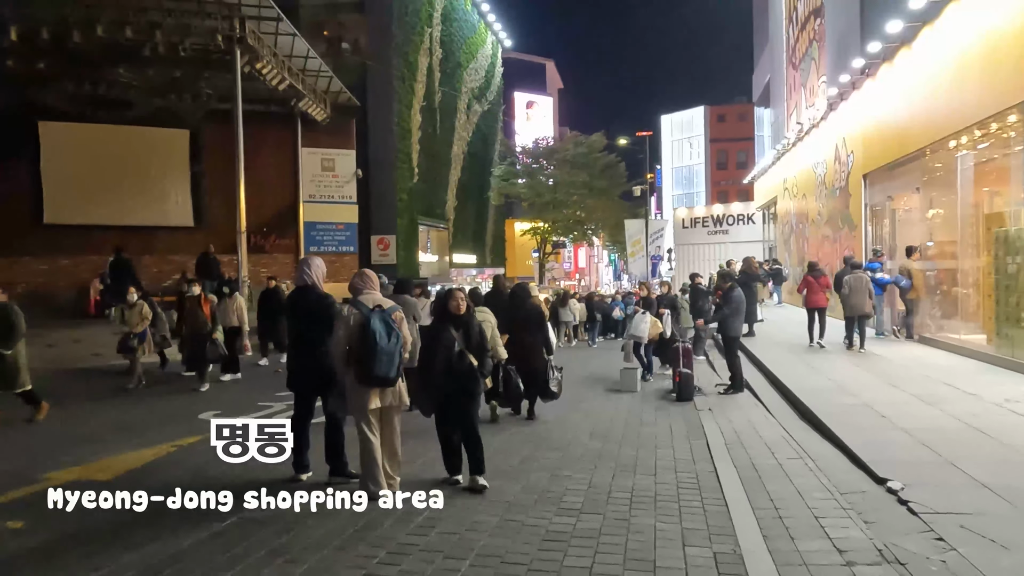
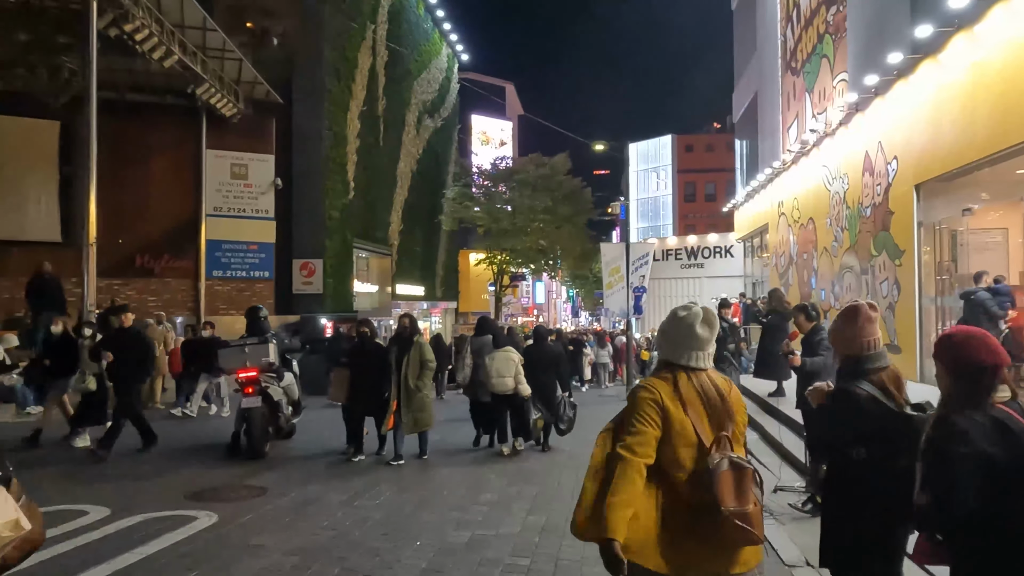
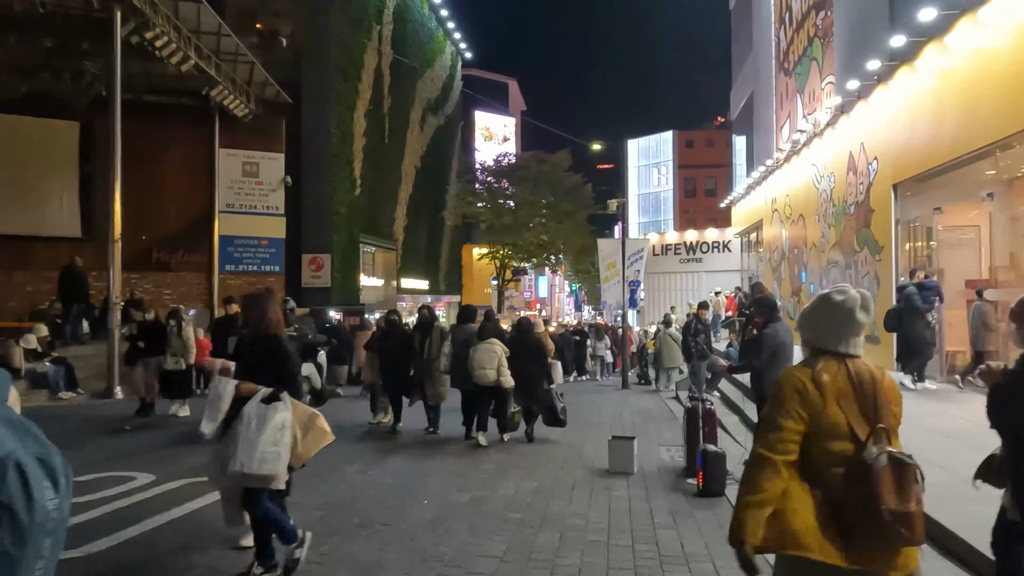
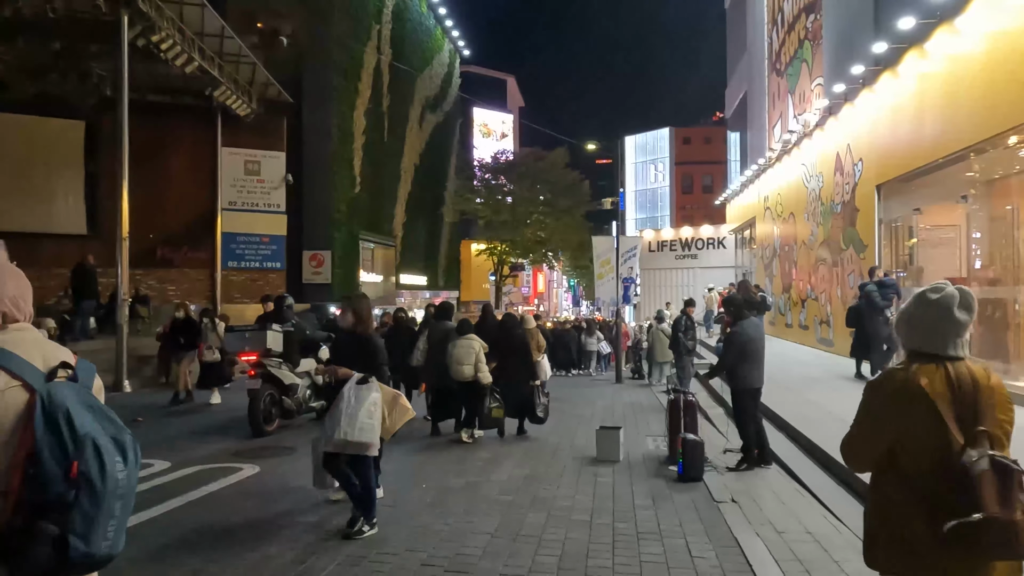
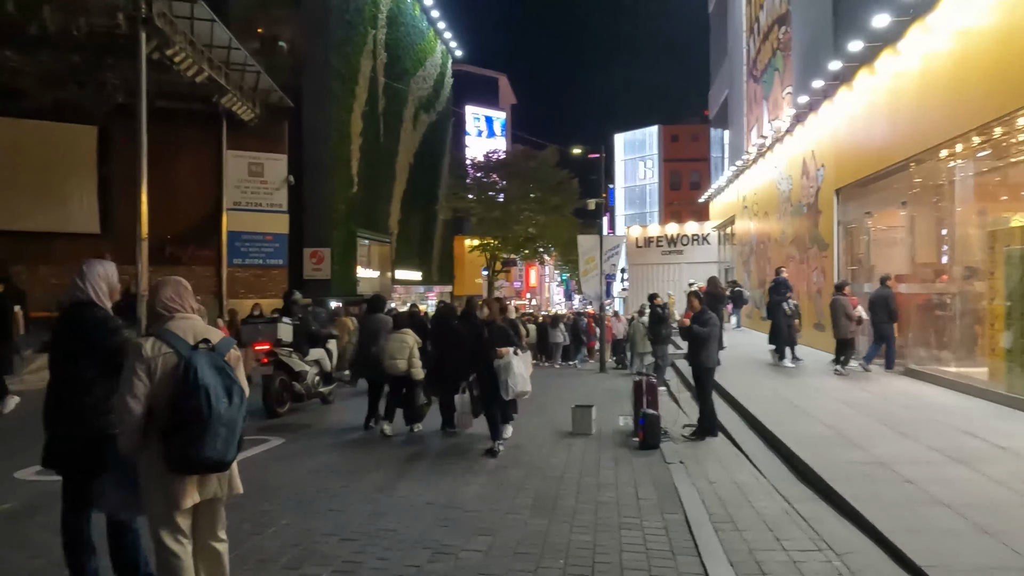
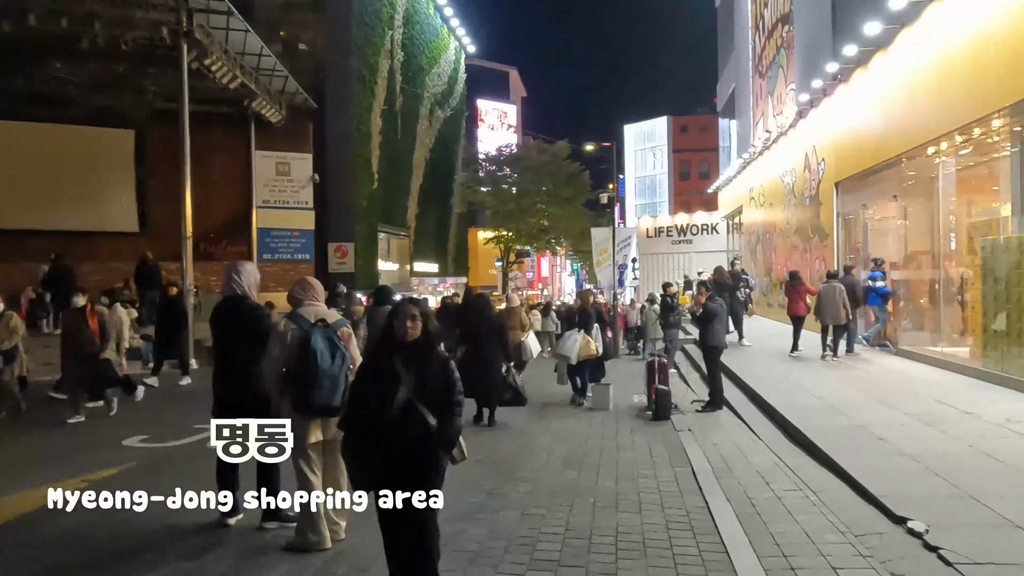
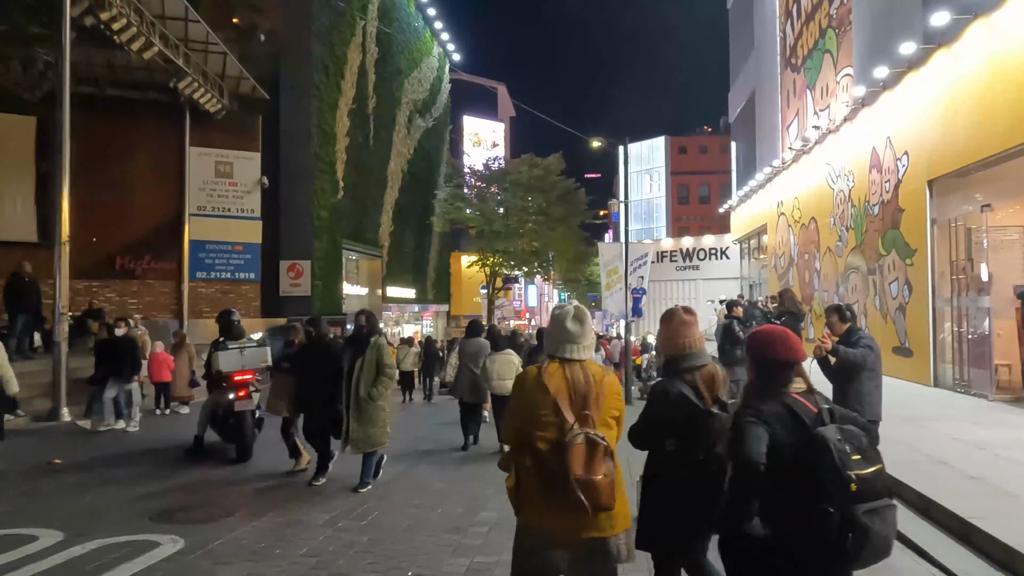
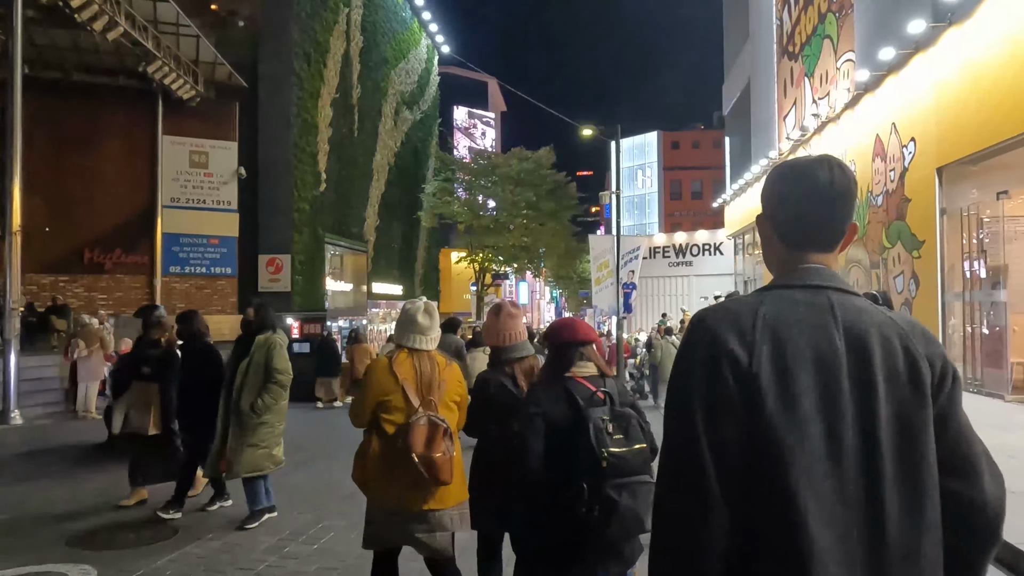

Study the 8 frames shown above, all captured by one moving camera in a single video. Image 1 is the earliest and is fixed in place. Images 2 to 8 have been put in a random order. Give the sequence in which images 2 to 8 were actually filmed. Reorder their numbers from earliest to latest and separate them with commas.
6, 5, 4, 3, 2, 7, 8
